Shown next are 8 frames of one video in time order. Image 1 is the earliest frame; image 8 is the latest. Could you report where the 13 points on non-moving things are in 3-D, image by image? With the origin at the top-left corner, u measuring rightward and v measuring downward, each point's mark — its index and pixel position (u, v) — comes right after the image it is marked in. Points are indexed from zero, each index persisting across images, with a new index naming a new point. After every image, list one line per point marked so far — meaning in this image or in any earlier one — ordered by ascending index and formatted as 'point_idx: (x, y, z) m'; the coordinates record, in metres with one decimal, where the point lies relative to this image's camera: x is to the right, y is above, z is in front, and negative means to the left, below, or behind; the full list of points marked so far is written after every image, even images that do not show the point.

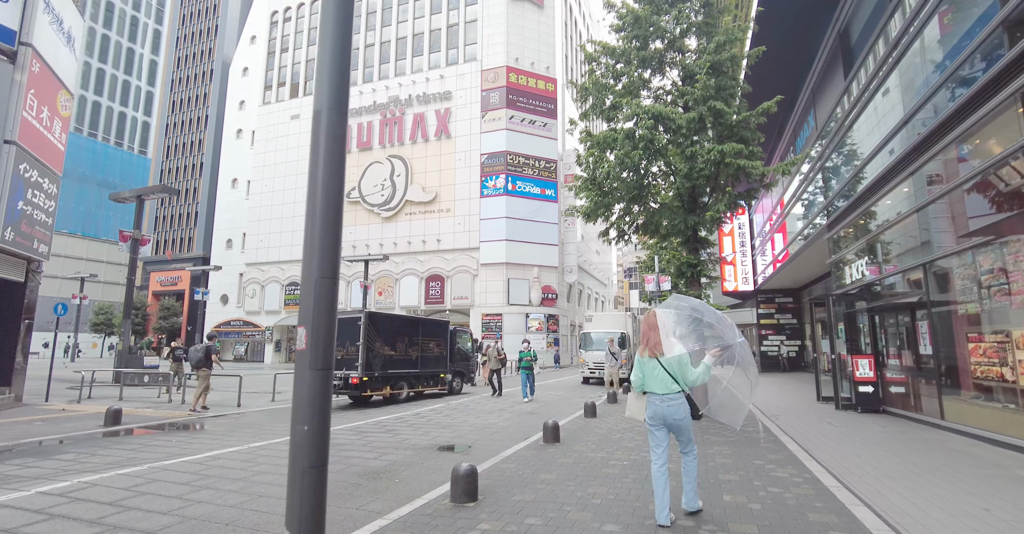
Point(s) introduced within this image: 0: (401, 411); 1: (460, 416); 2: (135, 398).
0: (-2.6, -3.4, +12.4) m
1: (-1.1, -3.1, +10.7) m
2: (-9.9, -3.5, +13.6) m
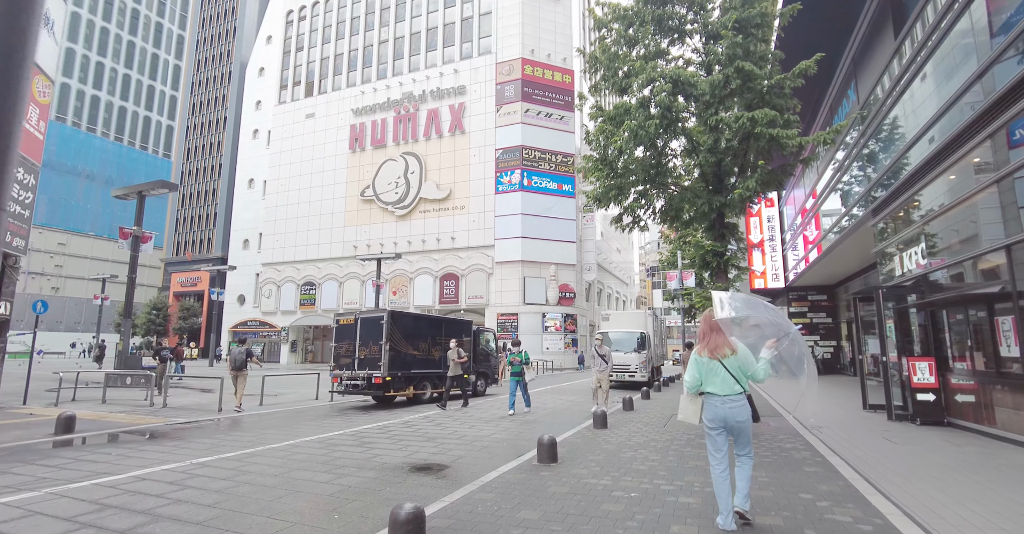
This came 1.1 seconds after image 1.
0: (-2.6, -3.3, +11.3) m
1: (-1.1, -2.9, +9.5) m
2: (-9.8, -3.4, +12.8) m
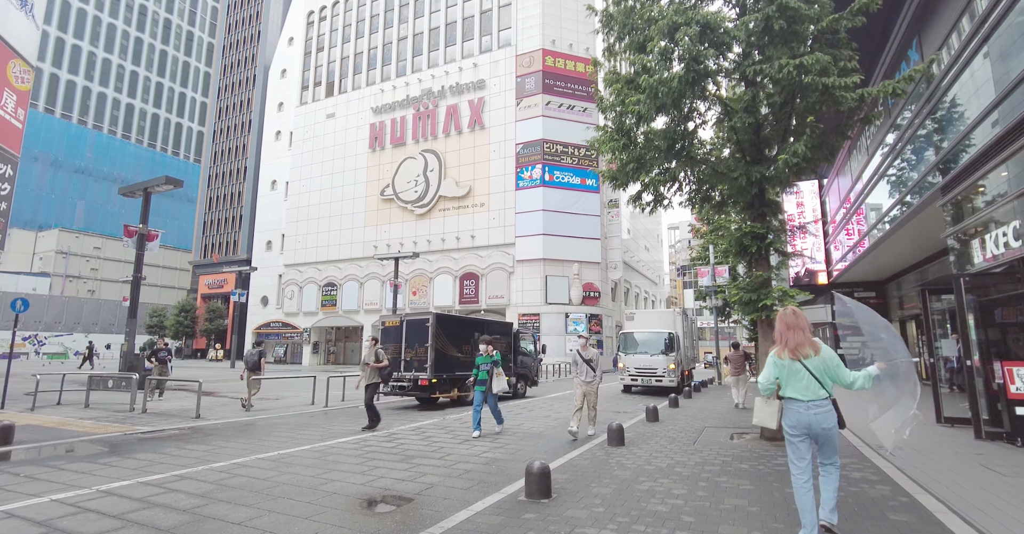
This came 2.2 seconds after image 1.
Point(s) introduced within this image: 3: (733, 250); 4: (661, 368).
0: (-2.5, -3.1, +10.0) m
1: (-1.1, -2.8, +8.2) m
2: (-9.6, -3.3, +12.0) m
3: (+3.8, +0.2, +8.7) m
4: (+5.1, -3.5, +17.5) m
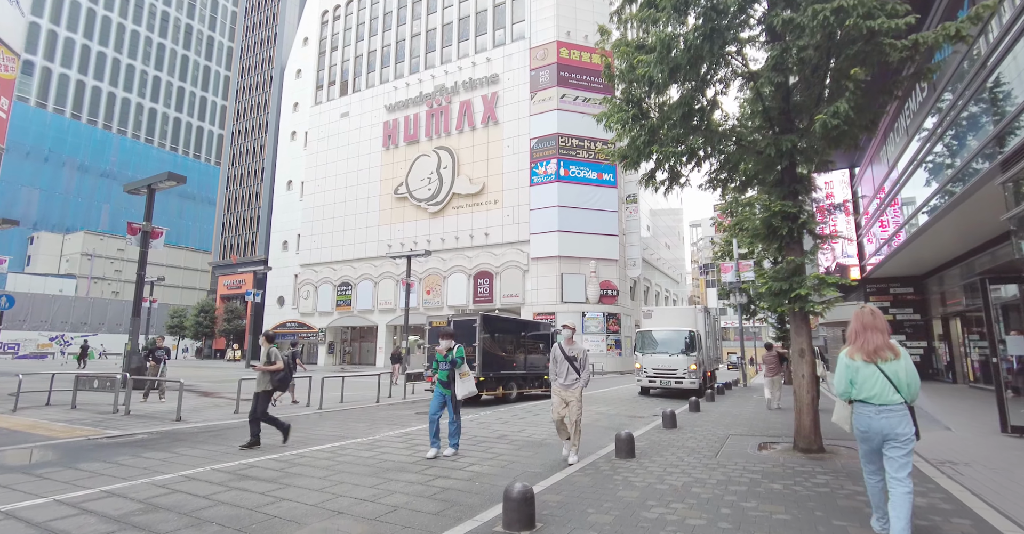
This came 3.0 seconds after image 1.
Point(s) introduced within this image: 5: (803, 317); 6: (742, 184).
0: (-2.4, -2.9, +9.2) m
1: (-1.1, -2.6, +7.3) m
2: (-9.5, -3.1, +11.4) m
3: (+3.7, +0.5, +7.7) m
4: (+5.4, -3.3, +16.3) m
5: (+4.1, -0.7, +7.2) m
6: (+3.8, +1.4, +8.5) m
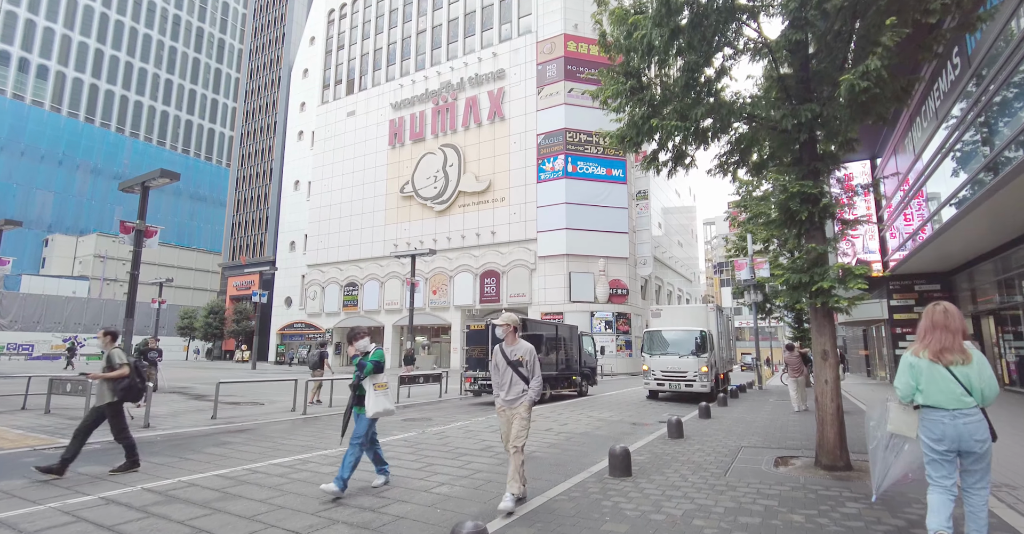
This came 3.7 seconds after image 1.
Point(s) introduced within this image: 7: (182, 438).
0: (-2.6, -2.8, +8.4) m
1: (-1.4, -2.5, +6.5) m
2: (-9.6, -3.1, +10.8) m
3: (+3.5, +0.6, +6.8) m
4: (+5.4, -3.1, +15.4) m
5: (+3.9, -0.6, +6.3) m
6: (+3.6, +1.5, +7.6) m
7: (-5.4, -2.8, +8.4) m
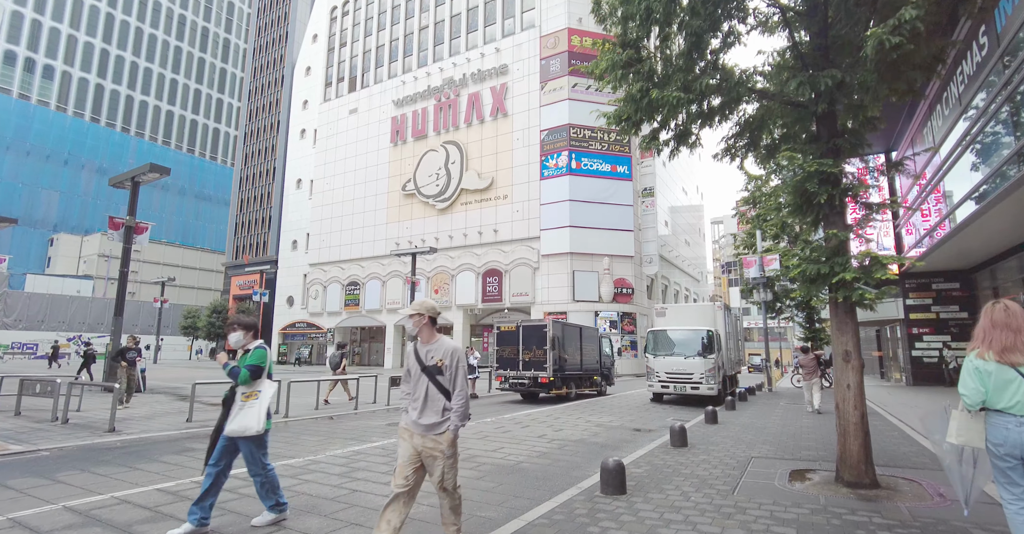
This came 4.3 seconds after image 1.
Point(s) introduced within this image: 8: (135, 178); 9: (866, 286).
0: (-2.8, -2.7, +7.8) m
1: (-1.6, -2.4, +5.9) m
2: (-9.7, -3.0, +10.3) m
3: (+3.3, +0.7, +6.0) m
4: (+5.3, -3.0, +14.6) m
5: (+3.7, -0.5, +5.6) m
6: (+3.4, +1.6, +6.9) m
7: (-5.6, -2.7, +7.8) m
8: (-14.0, +3.3, +18.9) m
9: (+3.7, -0.2, +5.3) m
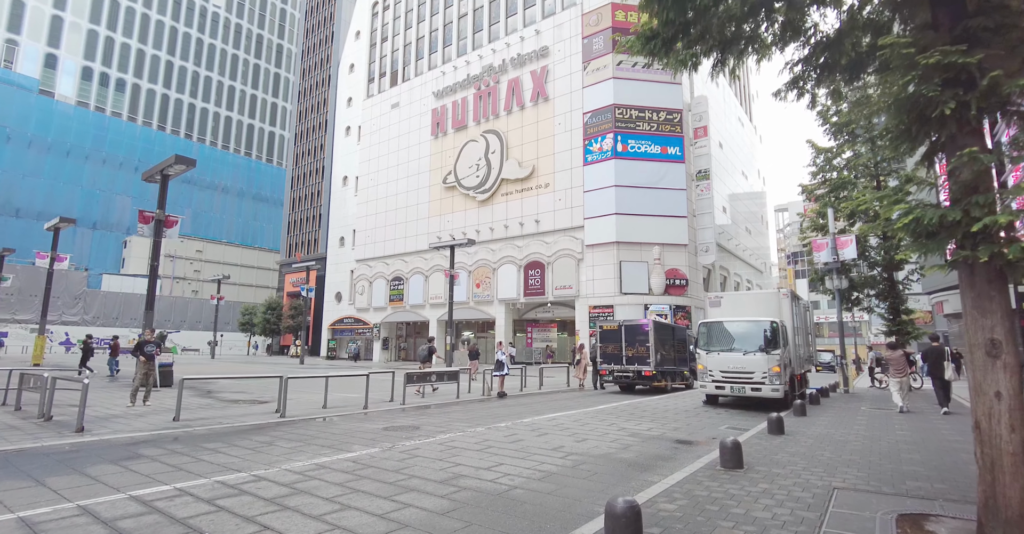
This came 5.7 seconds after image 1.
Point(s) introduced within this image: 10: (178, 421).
0: (-2.7, -2.4, +6.5) m
1: (-1.7, -2.0, +4.5) m
2: (-9.4, -2.7, +9.7) m
3: (+3.1, +1.1, +4.1) m
4: (+6.0, -2.6, +12.5) m
5: (+3.4, -0.1, +3.6) m
6: (+3.3, +2.0, +5.0) m
7: (-5.5, -2.4, +6.8) m
8: (-12.8, +3.5, +18.7) m
9: (+3.4, +0.2, +3.4) m
10: (-6.2, -2.9, +9.4) m
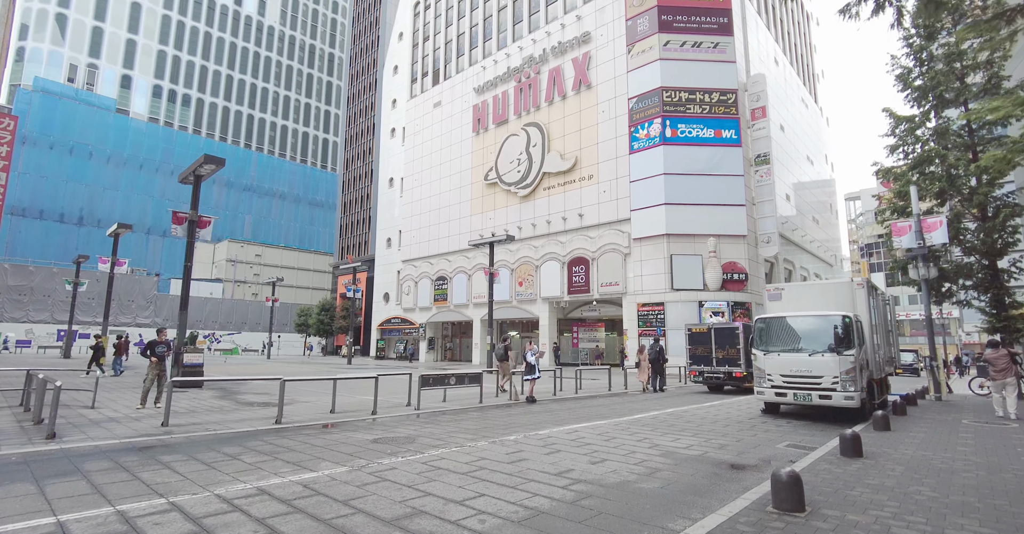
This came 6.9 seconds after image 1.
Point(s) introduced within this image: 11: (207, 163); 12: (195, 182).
0: (-2.8, -2.2, +5.5) m
1: (-2.0, -1.9, +3.4) m
2: (-9.1, -2.7, +9.4) m
3: (+2.7, +1.3, +2.5) m
4: (+6.5, -2.2, +10.6) m
5: (+3.0, +0.2, +2.0) m
6: (+2.9, +2.3, +3.3) m
7: (-5.6, -2.3, +6.1) m
8: (-11.6, +3.5, +18.7) m
9: (+2.9, +0.5, +1.8) m
10: (-5.9, -2.8, +8.8) m
11: (-10.9, +3.7, +18.2) m
12: (-11.9, +3.1, +19.1) m
